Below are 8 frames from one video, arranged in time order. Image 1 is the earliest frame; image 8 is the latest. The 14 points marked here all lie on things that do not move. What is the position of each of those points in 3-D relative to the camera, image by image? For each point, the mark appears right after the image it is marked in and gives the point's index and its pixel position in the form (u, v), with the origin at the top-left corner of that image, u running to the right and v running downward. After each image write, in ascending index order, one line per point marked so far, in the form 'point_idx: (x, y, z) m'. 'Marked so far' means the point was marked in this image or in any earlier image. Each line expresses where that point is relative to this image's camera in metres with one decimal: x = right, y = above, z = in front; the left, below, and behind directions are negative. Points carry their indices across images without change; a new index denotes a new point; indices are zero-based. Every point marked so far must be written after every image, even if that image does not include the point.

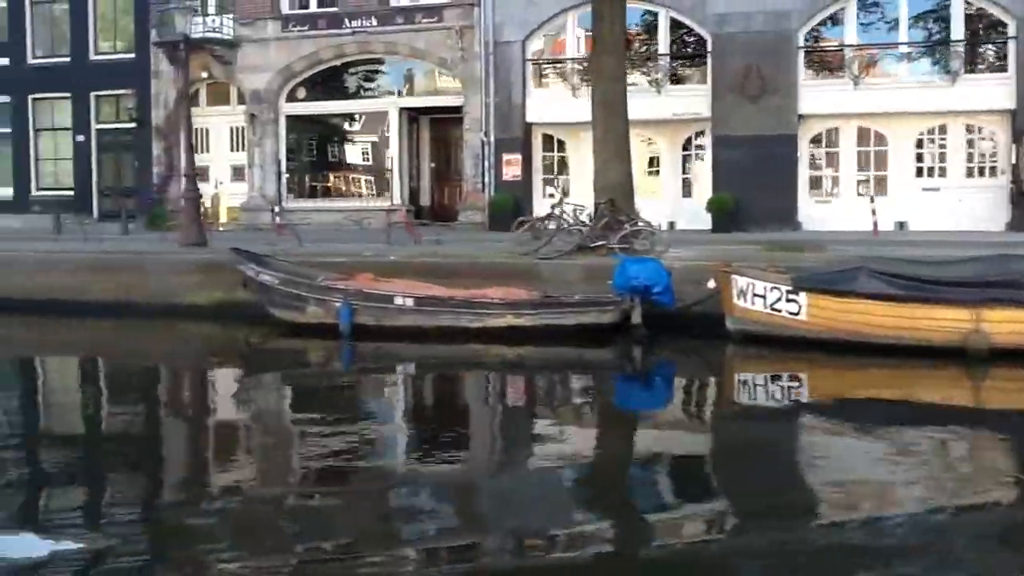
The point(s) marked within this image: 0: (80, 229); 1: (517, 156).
0: (-8.7, +1.2, +19.9) m
1: (+0.1, +2.5, +18.8) m
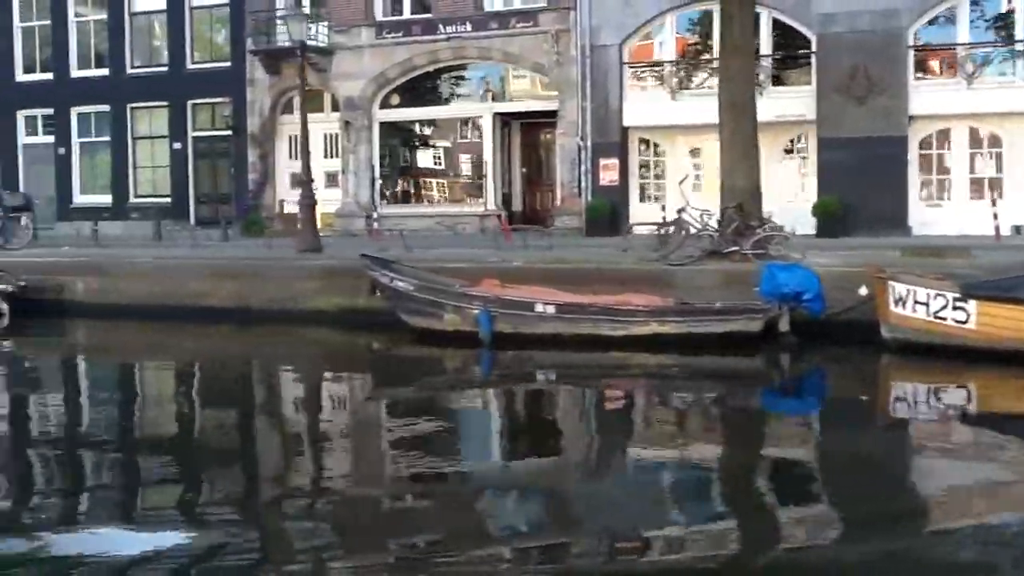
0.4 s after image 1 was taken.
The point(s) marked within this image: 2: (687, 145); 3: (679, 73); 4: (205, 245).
0: (-6.8, +1.1, +20.2) m
1: (+1.9, +2.4, +18.6) m
2: (+3.3, +2.7, +18.6) m
3: (+3.1, +3.9, +18.2) m
4: (-5.6, +0.8, +17.8) m
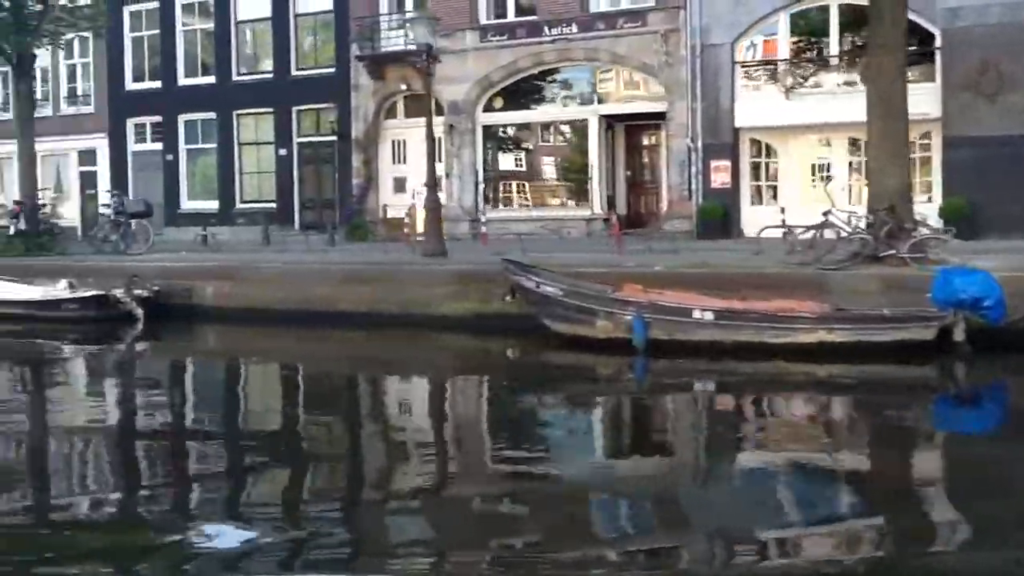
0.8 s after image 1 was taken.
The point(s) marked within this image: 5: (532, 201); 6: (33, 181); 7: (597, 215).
0: (-4.7, +1.0, +20.3) m
1: (+3.9, +2.3, +18.1) m
2: (+5.3, +2.6, +18.0) m
3: (+5.1, +3.9, +17.7) m
4: (-3.7, +0.7, +17.9) m
5: (+0.3, +1.8, +20.1) m
6: (-7.3, +1.6, +15.1) m
7: (+1.7, +1.4, +19.4) m
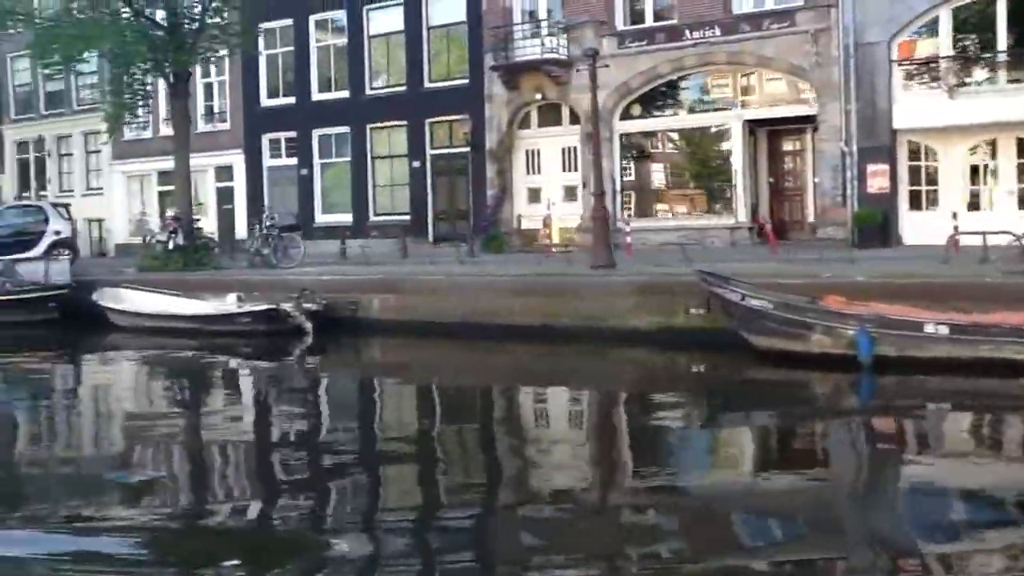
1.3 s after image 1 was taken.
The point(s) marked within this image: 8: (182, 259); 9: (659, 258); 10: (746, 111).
0: (-1.8, +0.7, +20.3) m
1: (+6.5, +2.1, +17.2) m
2: (+7.8, +2.4, +17.0) m
3: (+7.6, +3.7, +16.7) m
4: (-1.1, +0.5, +17.8) m
5: (+3.1, +1.6, +19.5) m
6: (-5.0, +1.4, +15.3) m
7: (+4.4, +1.2, +18.7) m
8: (-5.0, +0.4, +14.9) m
9: (+2.2, +0.4, +14.9) m
10: (+4.4, +3.4, +18.7) m
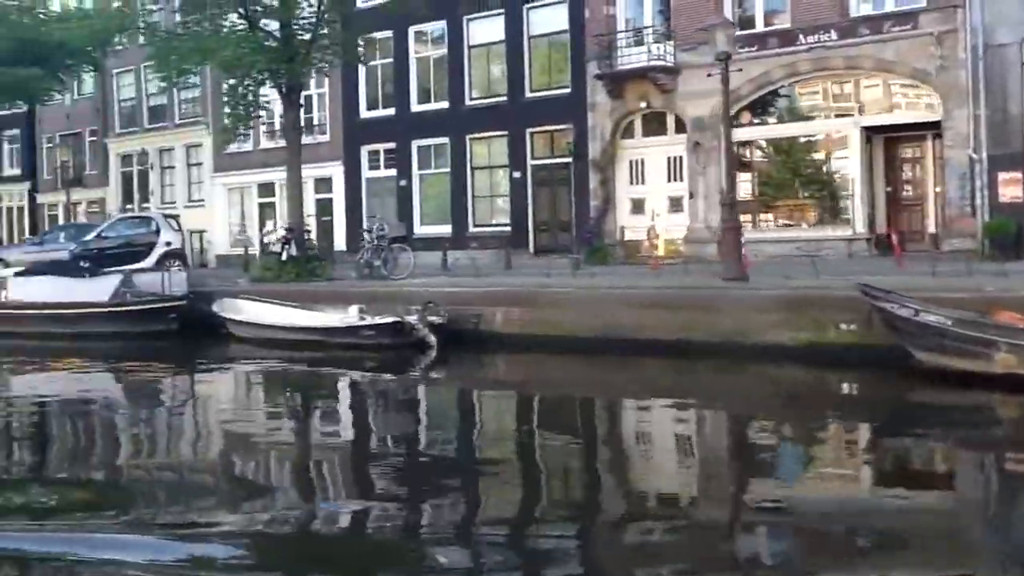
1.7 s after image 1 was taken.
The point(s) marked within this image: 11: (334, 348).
0: (+0.3, +0.5, +20.0) m
1: (+8.3, +1.9, +16.4) m
2: (+9.7, +2.2, +16.1) m
3: (+9.4, +3.5, +15.8) m
4: (+0.8, +0.2, +17.4) m
5: (+5.1, +1.3, +18.9) m
6: (-3.3, +1.2, +15.3) m
7: (+6.3, +1.0, +18.0) m
8: (-3.3, +0.3, +14.8) m
9: (+3.9, +0.2, +14.3) m
10: (+6.4, +3.1, +17.9) m
11: (-2.1, -0.7, +12.2) m
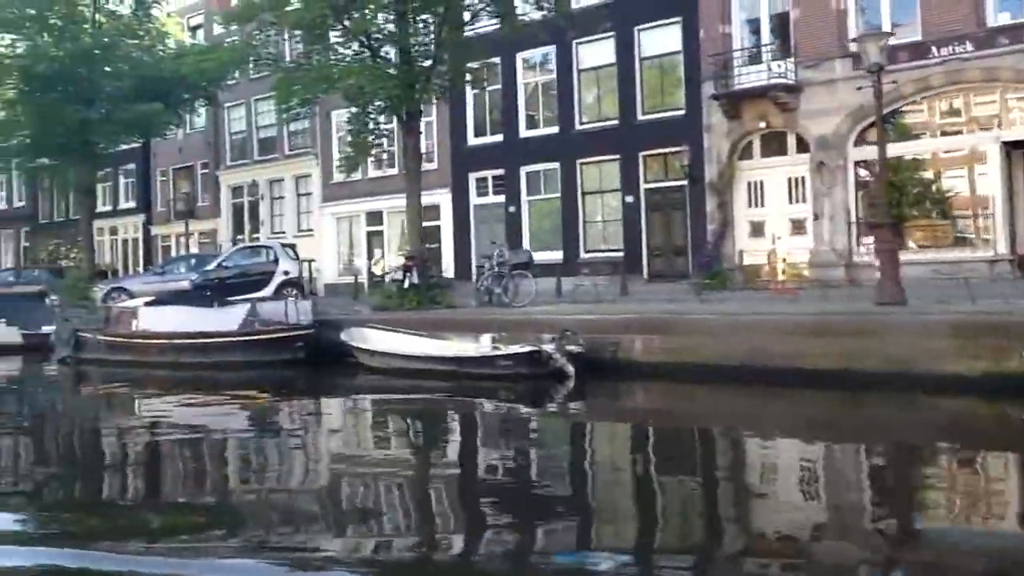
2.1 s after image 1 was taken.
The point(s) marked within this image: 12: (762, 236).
0: (+2.6, 0.0, +19.5) m
1: (+10.3, +1.5, +15.2) m
2: (+11.6, +1.9, +14.8) m
3: (+11.2, +3.1, +14.5) m
4: (+2.9, -0.2, +16.9) m
5: (+7.3, +0.9, +18.0) m
6: (-1.4, +0.8, +15.1) m
7: (+8.4, +0.6, +17.0) m
8: (-1.4, -0.1, +14.7) m
9: (+5.7, -0.1, +13.5) m
10: (+8.5, +2.7, +17.0) m
11: (-0.5, -1.1, +11.9) m
12: (+5.0, +1.0, +19.7) m
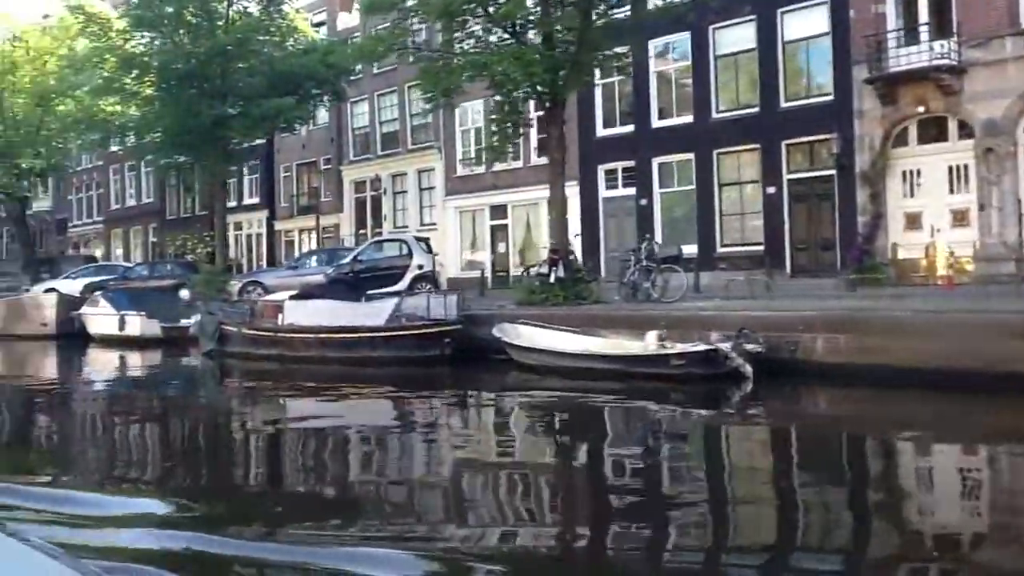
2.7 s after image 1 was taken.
0: (+5.2, 0.0, +18.5) m
1: (+12.4, +1.6, +13.4) m
2: (+13.6, +1.9, +12.9) m
3: (+13.3, +3.1, +12.7) m
4: (+5.2, -0.1, +15.9) m
5: (+9.7, +0.9, +16.5) m
6: (+0.8, +0.9, +14.5) m
7: (+10.7, +0.6, +15.4) m
8: (+0.7, -0.1, +14.1) m
9: (+7.6, -0.1, +12.2) m
10: (+10.8, +2.7, +15.4) m
11: (+1.3, -1.0, +11.2) m
12: (+7.6, +1.1, +18.4) m
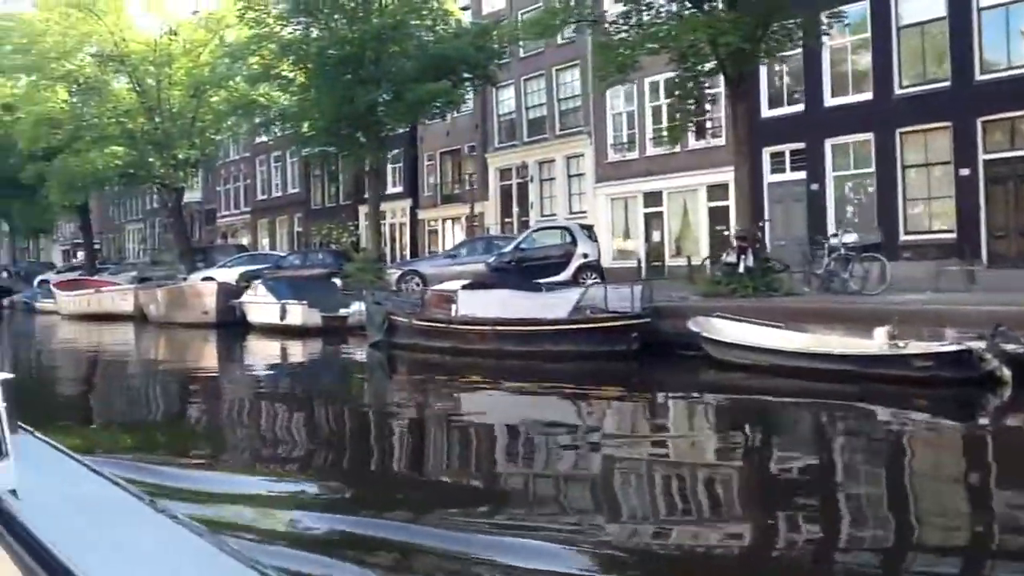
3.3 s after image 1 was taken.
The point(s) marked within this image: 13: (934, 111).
0: (+8.1, +0.2, +16.8) m
1: (+14.7, +1.6, +10.9) m
2: (+15.8, +2.0, +10.2) m
3: (+15.5, +3.2, +10.0) m
4: (+7.8, 0.0, +14.2) m
5: (+12.4, +1.0, +14.3) m
6: (+3.3, +1.0, +13.4) m
7: (+13.3, +0.7, +13.1) m
8: (+3.2, +0.1, +13.0) m
9: (+9.8, 0.0, +10.3) m
10: (+13.3, +2.8, +13.0) m
11: (+3.4, -0.9, +10.1) m
12: (+10.5, +1.3, +16.4) m
13: (+8.2, +3.4, +19.2) m
